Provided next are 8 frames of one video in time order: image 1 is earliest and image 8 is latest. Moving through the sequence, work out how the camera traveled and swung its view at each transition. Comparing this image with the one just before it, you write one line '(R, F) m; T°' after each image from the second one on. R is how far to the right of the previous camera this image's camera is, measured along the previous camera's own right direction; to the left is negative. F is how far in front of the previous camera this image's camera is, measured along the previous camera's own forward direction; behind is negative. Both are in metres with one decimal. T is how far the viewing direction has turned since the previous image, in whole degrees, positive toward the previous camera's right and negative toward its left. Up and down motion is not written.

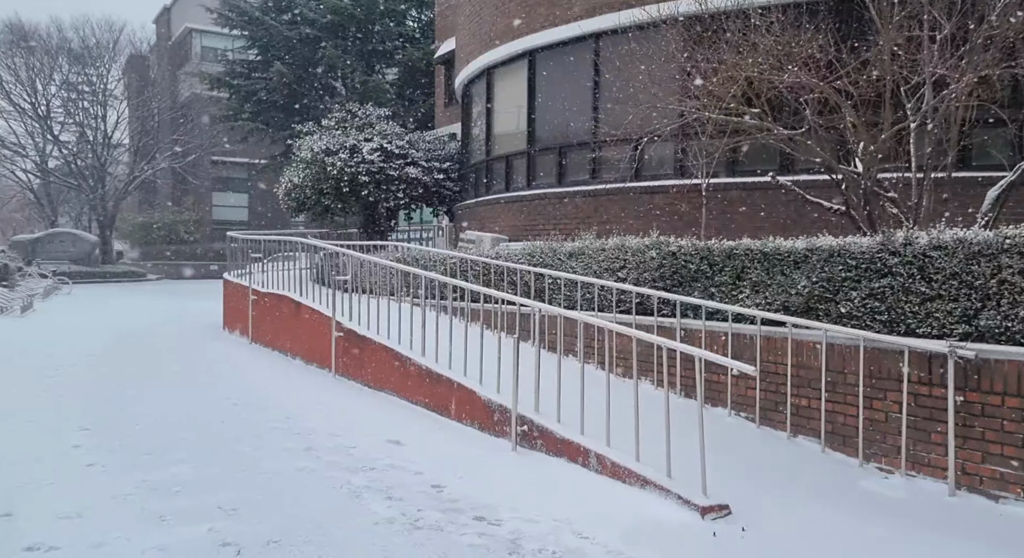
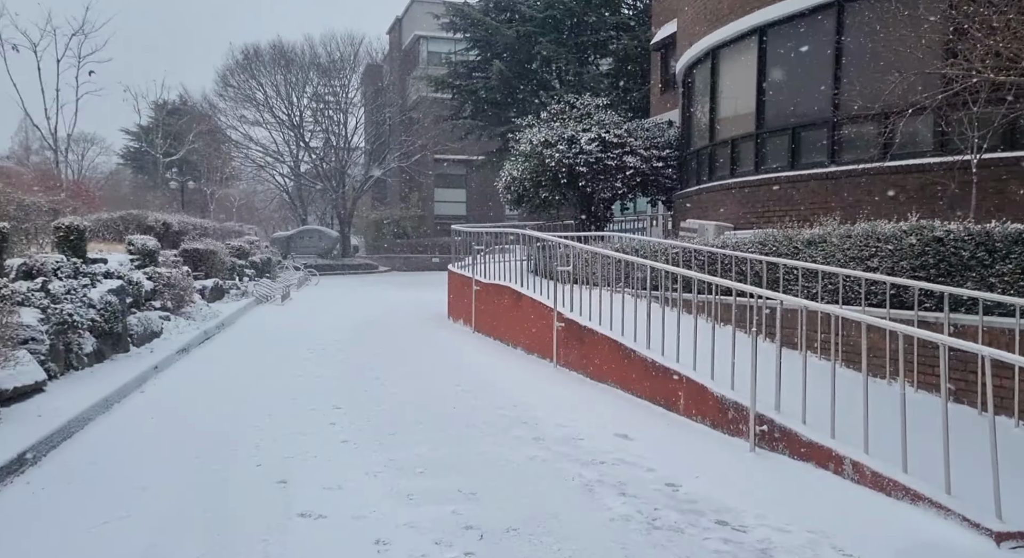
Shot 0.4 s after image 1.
(-0.6, +0.2) m; -16°
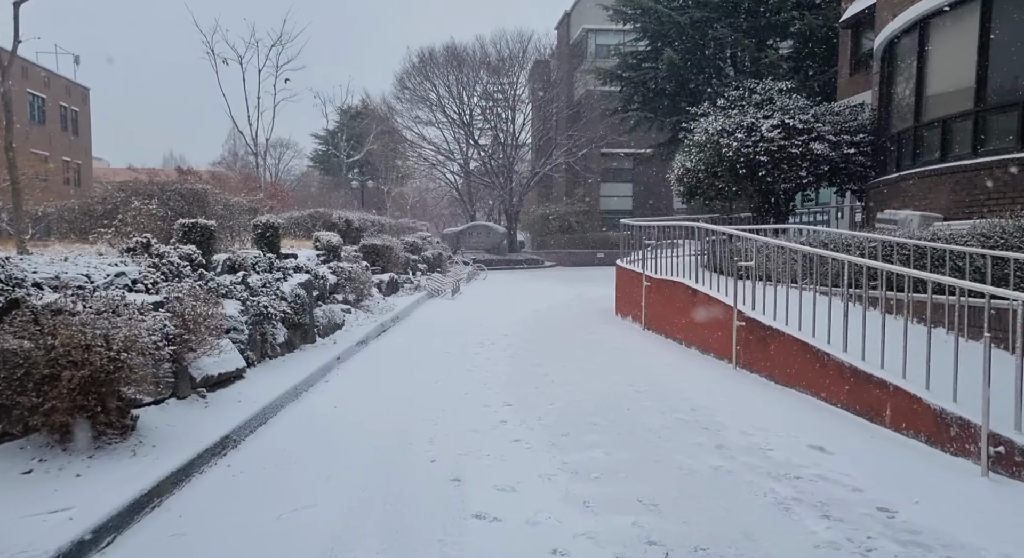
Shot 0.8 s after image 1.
(-0.2, +0.3) m; -13°
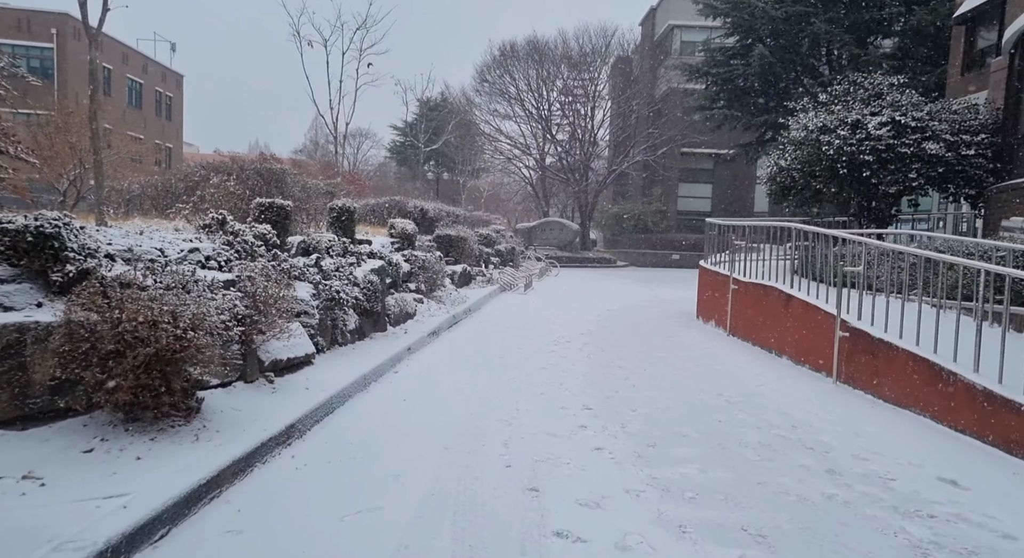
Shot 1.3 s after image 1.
(-0.1, +0.4) m; -6°
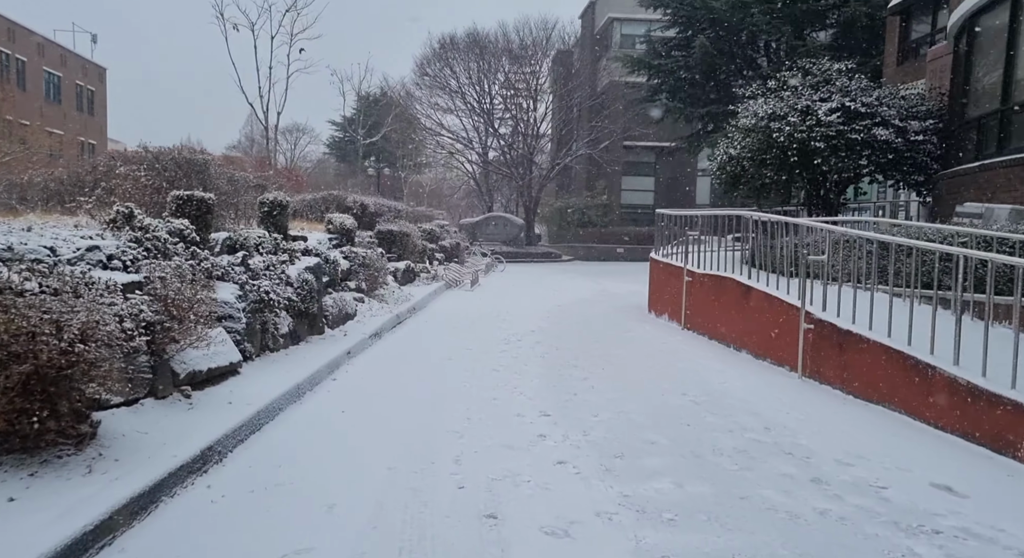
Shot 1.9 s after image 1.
(0.0, +0.5) m; +5°
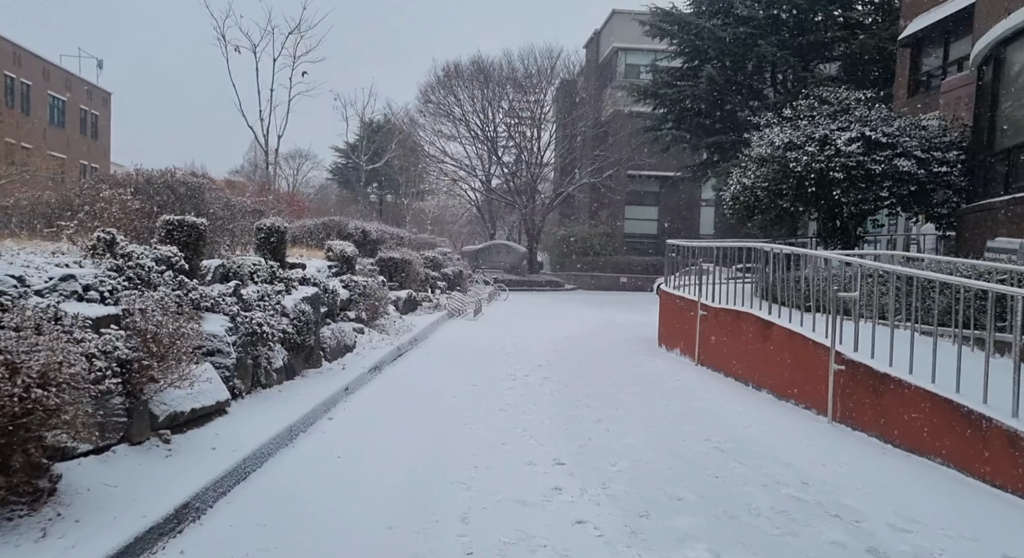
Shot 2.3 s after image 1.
(-0.1, +0.4) m; 0°
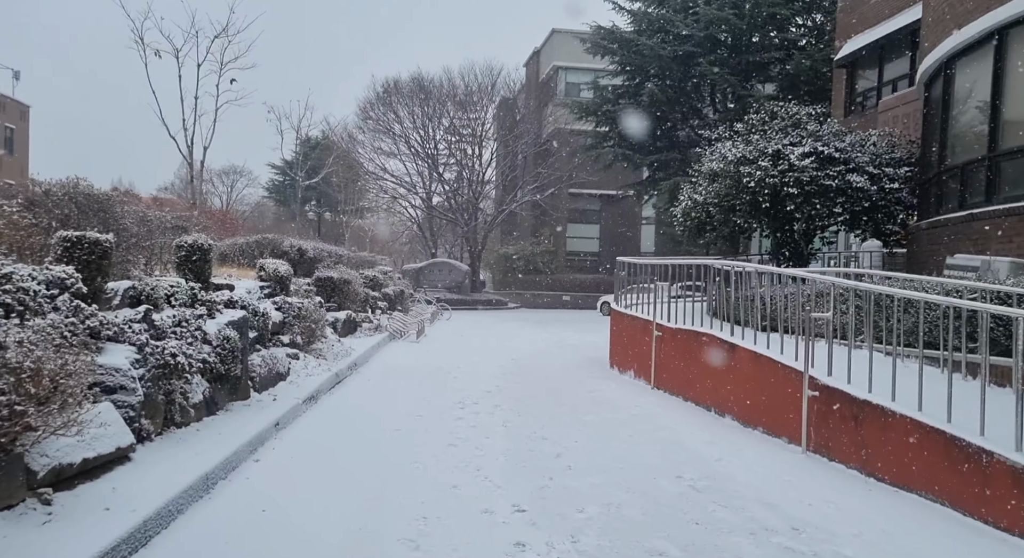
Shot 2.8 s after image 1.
(-0.1, +0.5) m; +5°
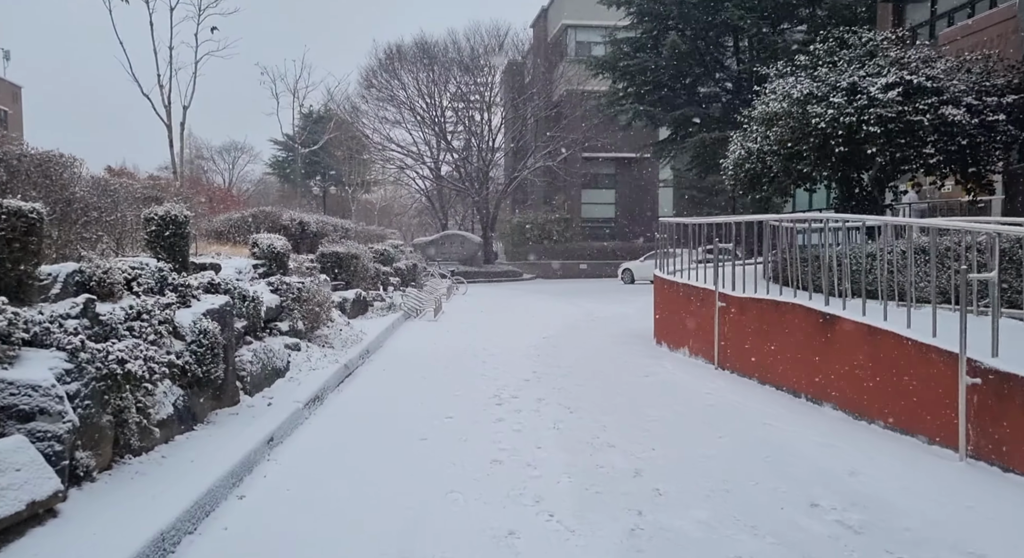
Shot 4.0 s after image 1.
(-0.3, +1.3) m; -1°
